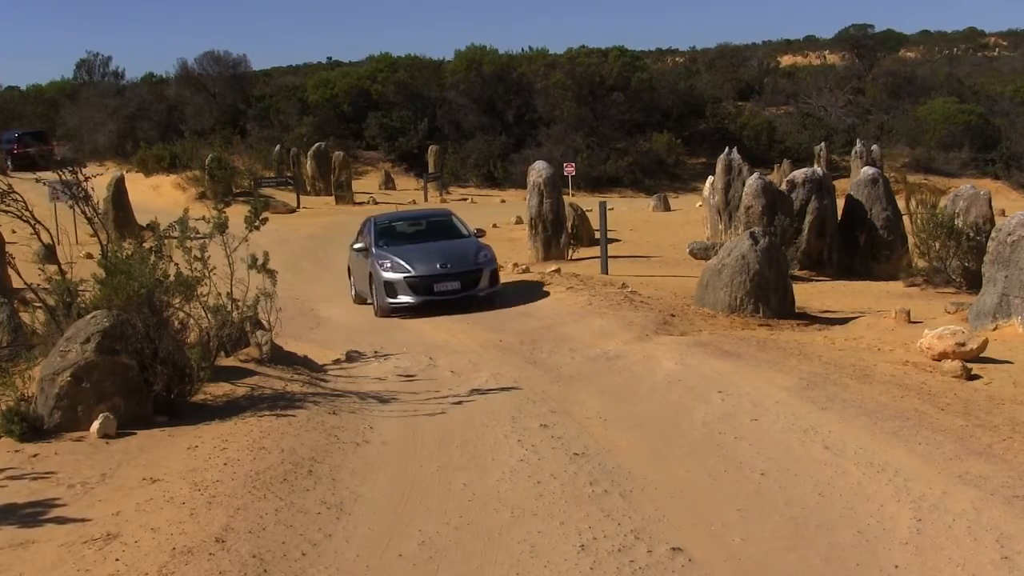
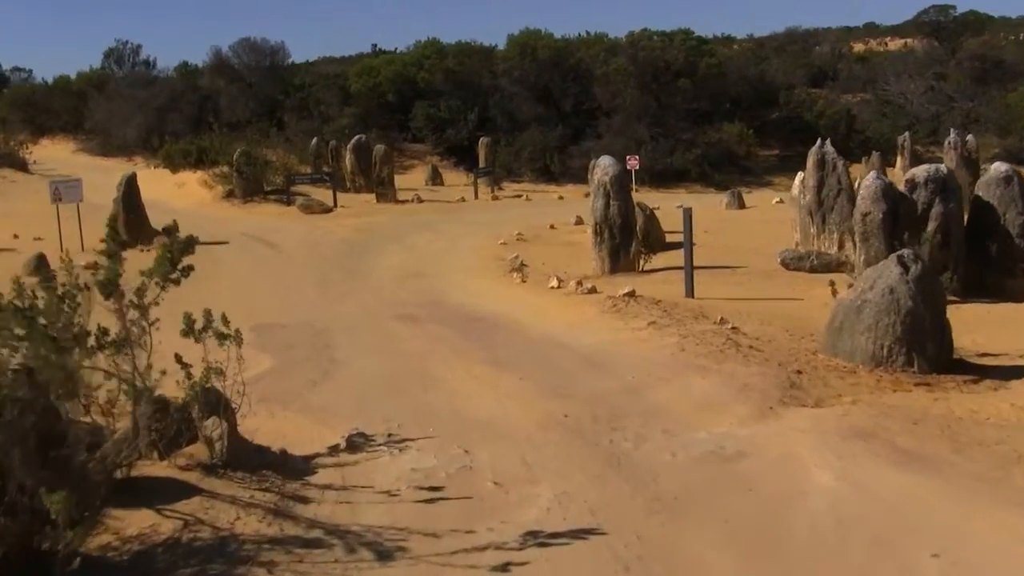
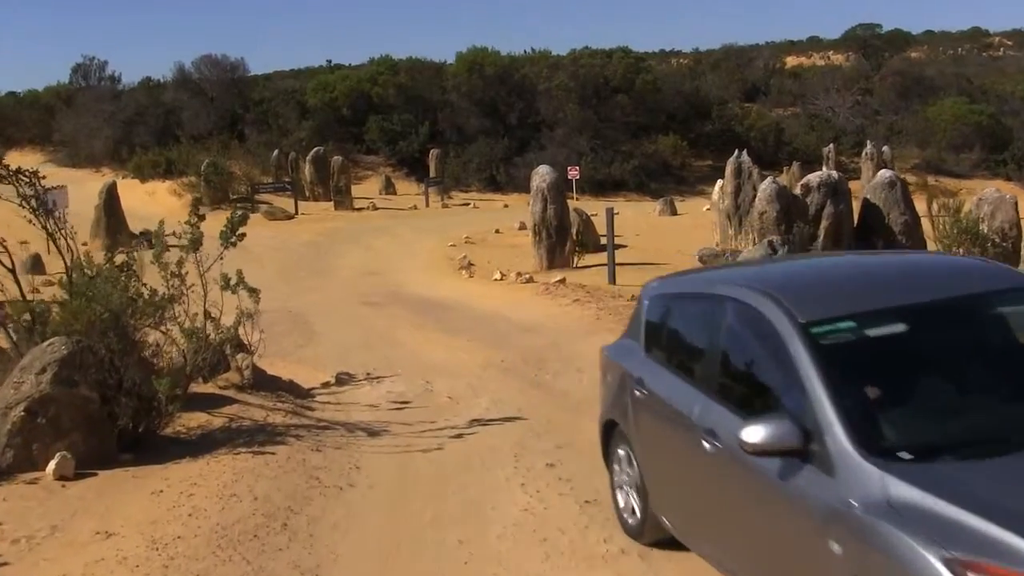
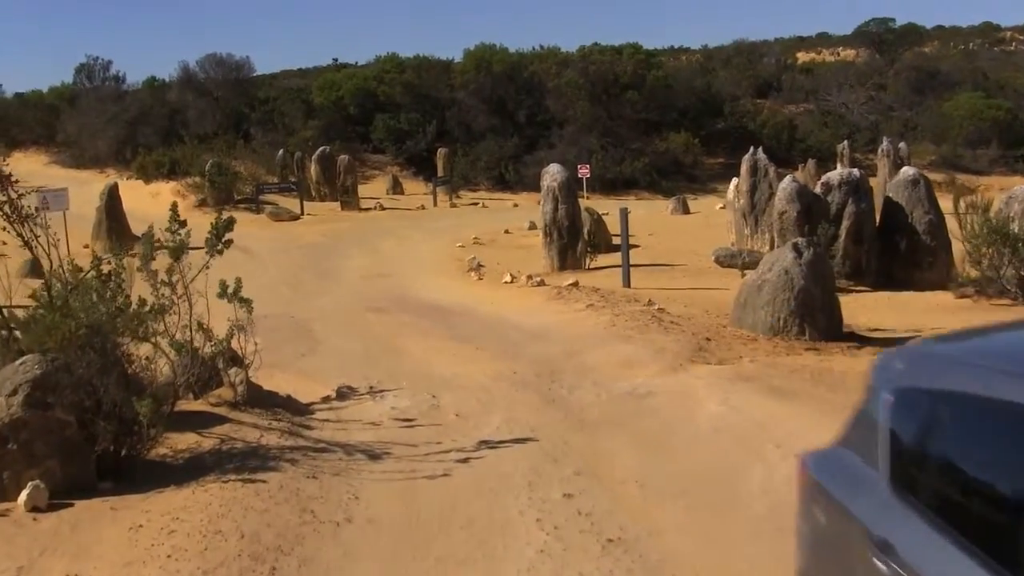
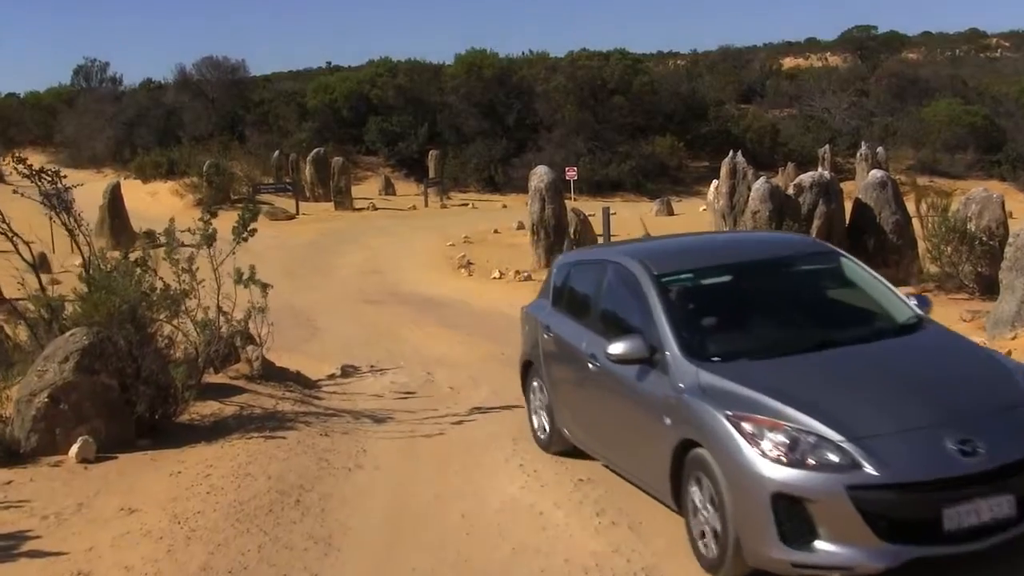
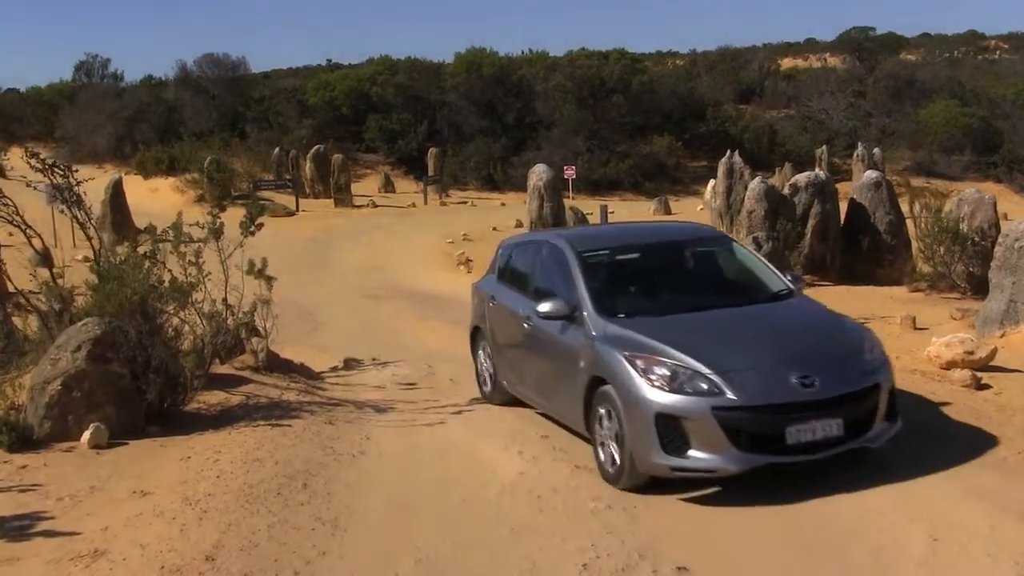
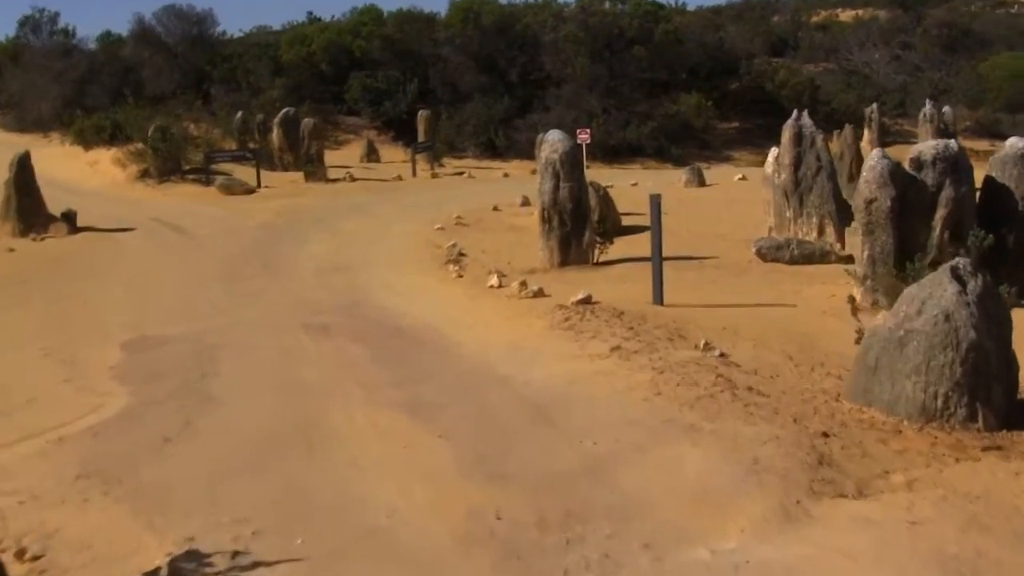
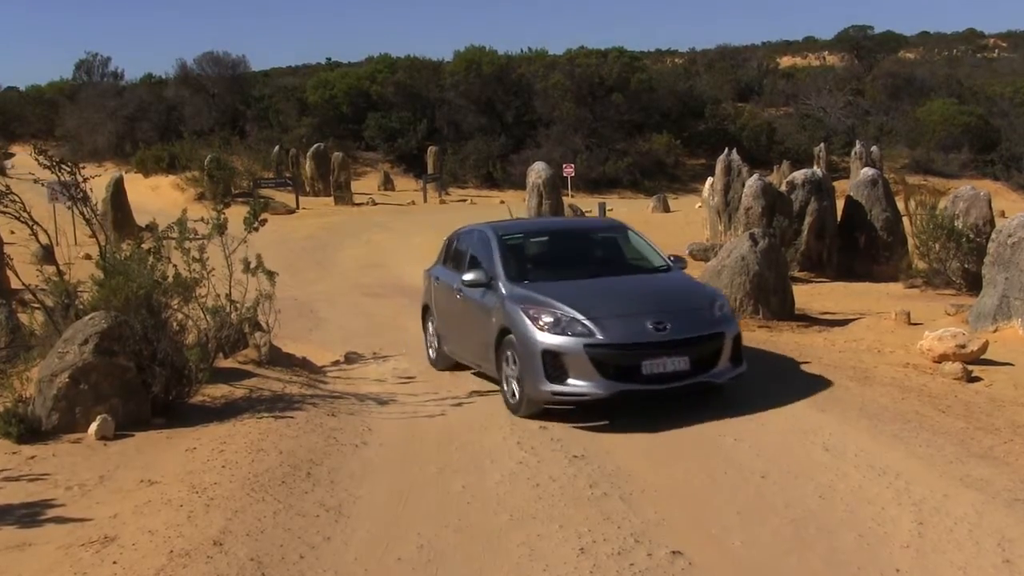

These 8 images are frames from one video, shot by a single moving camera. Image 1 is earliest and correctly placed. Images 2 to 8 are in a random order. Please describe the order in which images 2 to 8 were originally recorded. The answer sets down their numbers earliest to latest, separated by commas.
8, 6, 5, 3, 4, 2, 7
